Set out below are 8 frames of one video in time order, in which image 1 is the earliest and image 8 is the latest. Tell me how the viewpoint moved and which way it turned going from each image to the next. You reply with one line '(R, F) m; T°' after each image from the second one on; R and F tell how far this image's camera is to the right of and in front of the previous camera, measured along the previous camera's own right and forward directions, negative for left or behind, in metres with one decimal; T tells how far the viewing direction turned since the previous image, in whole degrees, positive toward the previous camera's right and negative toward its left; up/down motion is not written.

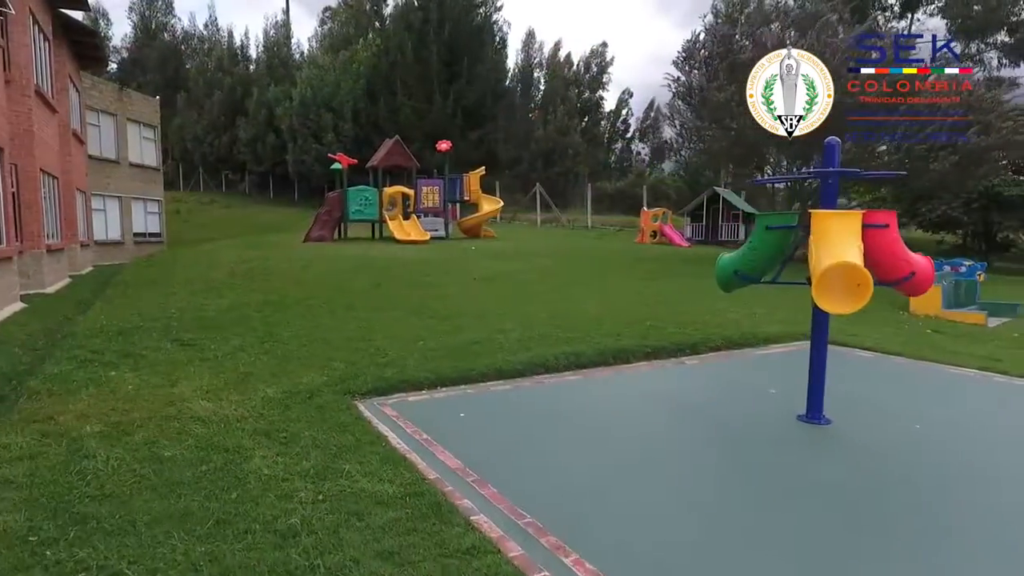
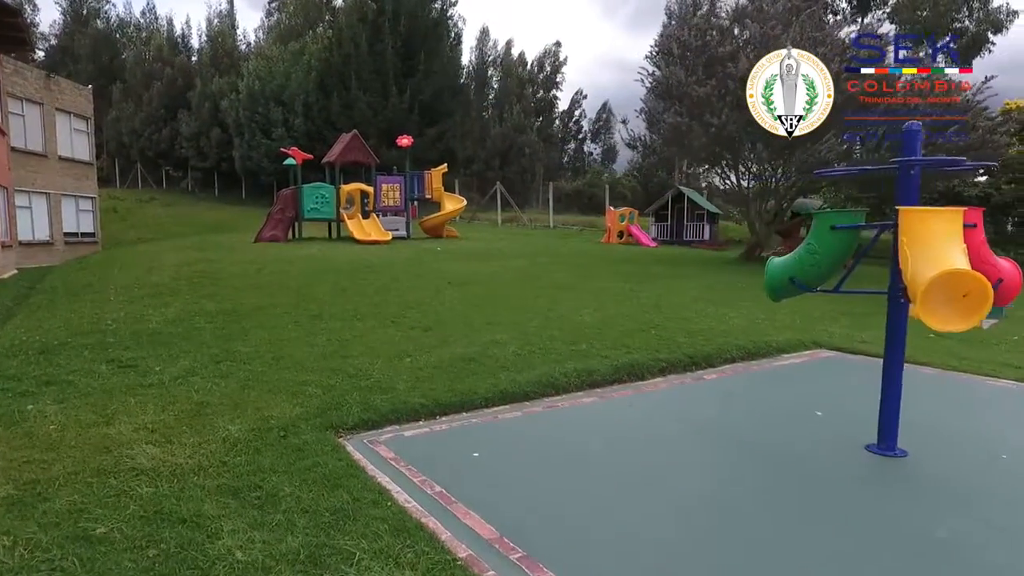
(-0.4, +0.8) m; +4°
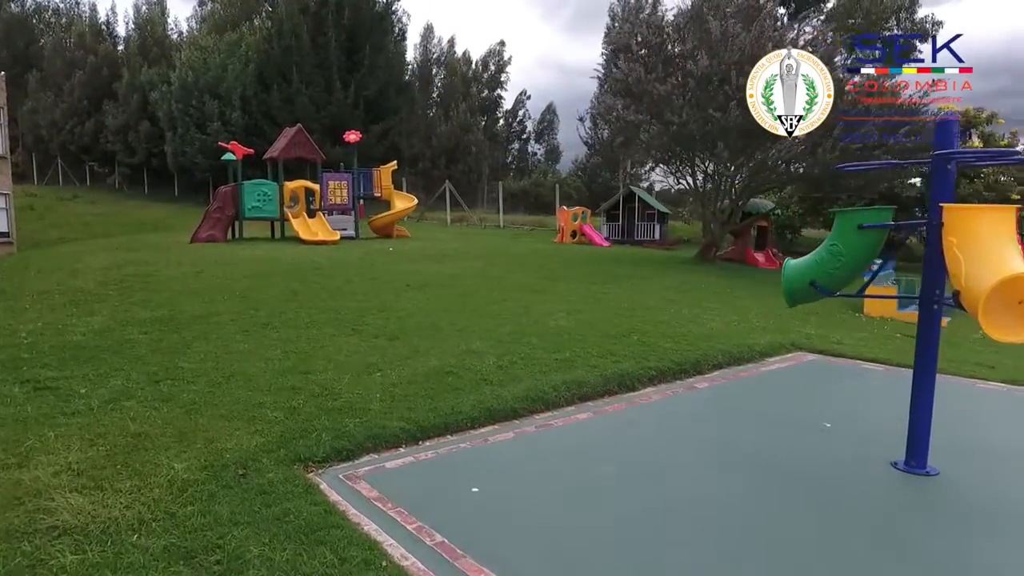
(-0.3, +0.5) m; +5°
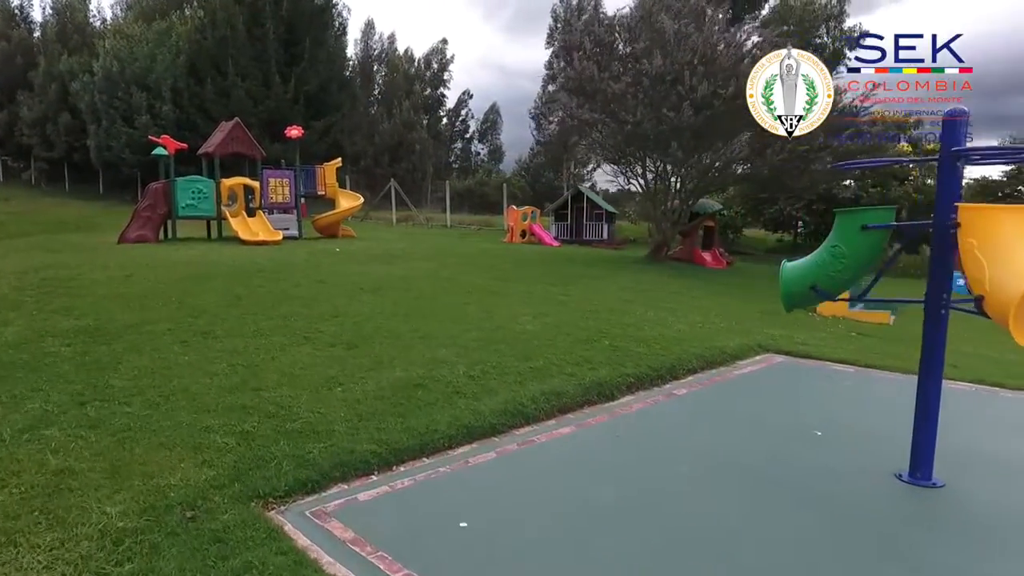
(-0.2, +0.4) m; +5°
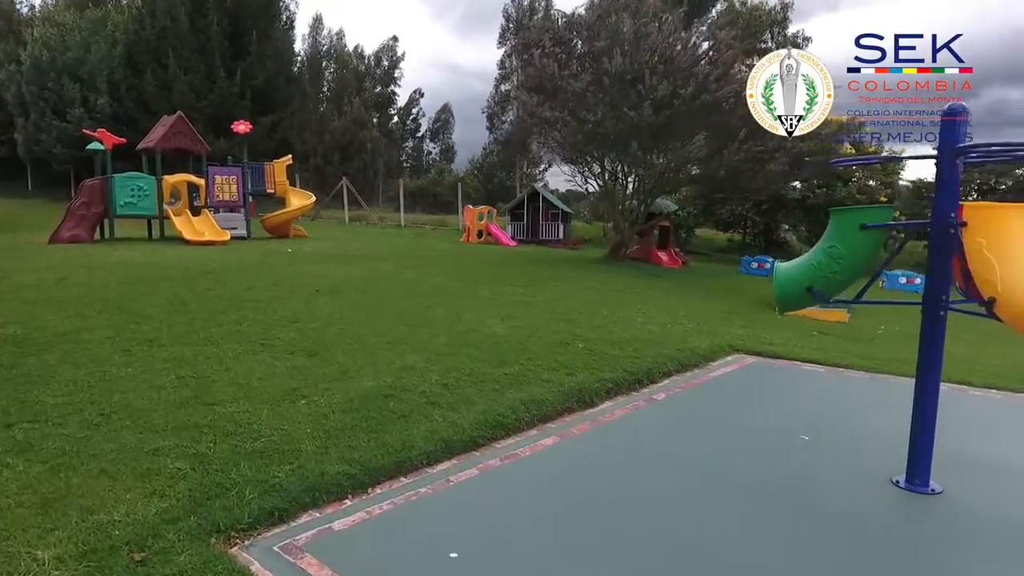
(-0.2, +0.3) m; +4°
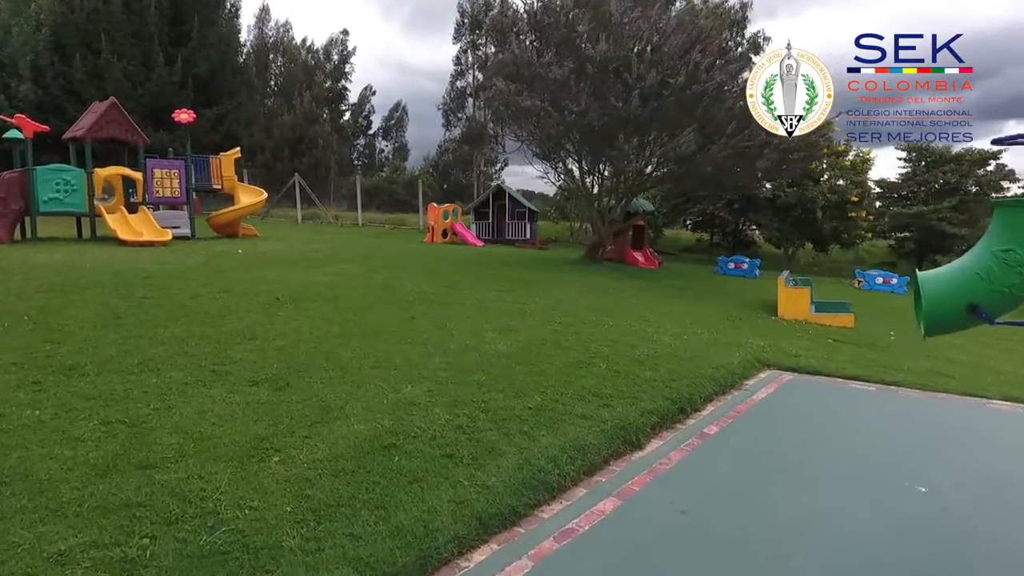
(-0.5, +1.0) m; +4°
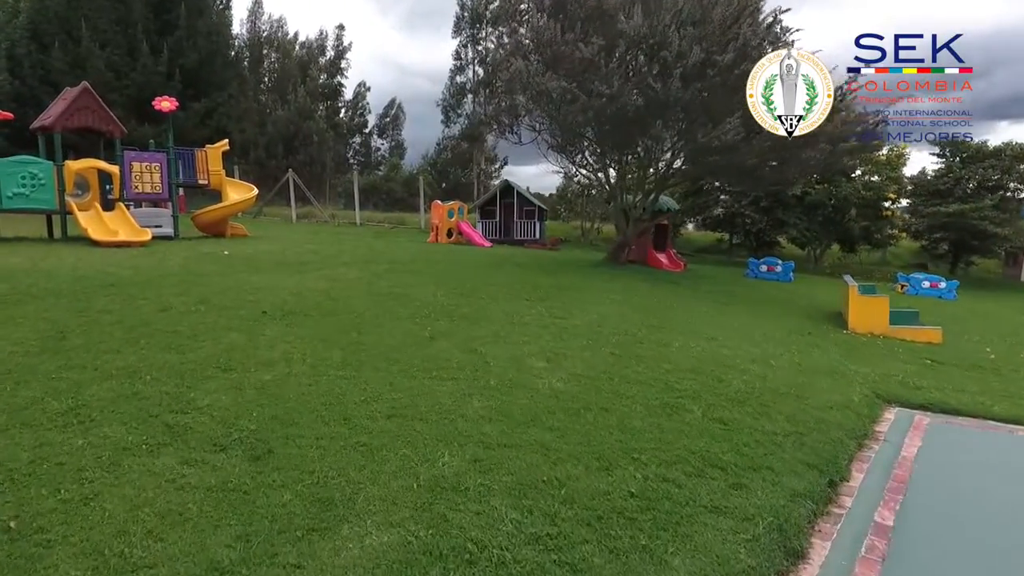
(-0.4, +1.4) m; 0°
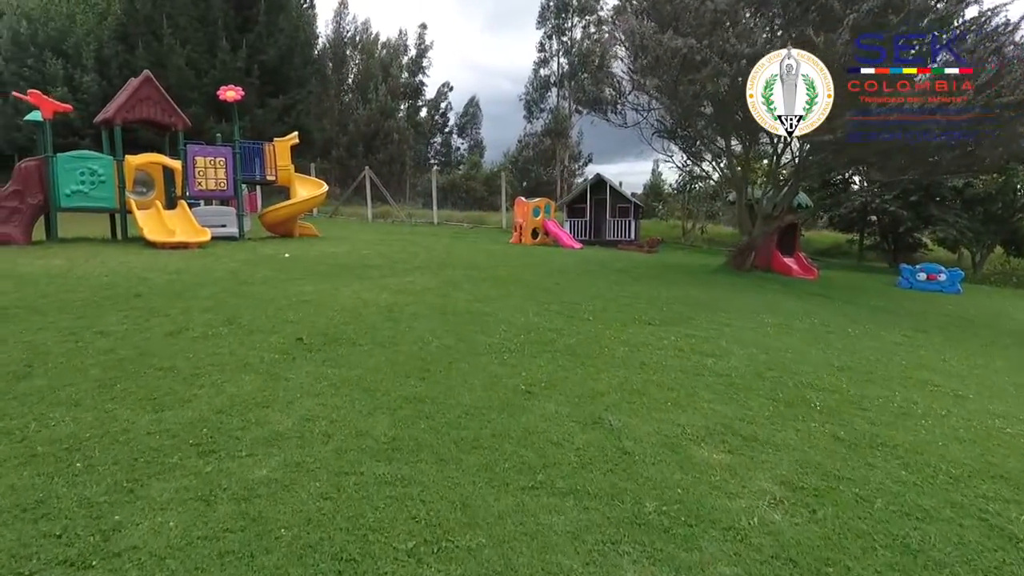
(-0.4, +1.9) m; -7°
